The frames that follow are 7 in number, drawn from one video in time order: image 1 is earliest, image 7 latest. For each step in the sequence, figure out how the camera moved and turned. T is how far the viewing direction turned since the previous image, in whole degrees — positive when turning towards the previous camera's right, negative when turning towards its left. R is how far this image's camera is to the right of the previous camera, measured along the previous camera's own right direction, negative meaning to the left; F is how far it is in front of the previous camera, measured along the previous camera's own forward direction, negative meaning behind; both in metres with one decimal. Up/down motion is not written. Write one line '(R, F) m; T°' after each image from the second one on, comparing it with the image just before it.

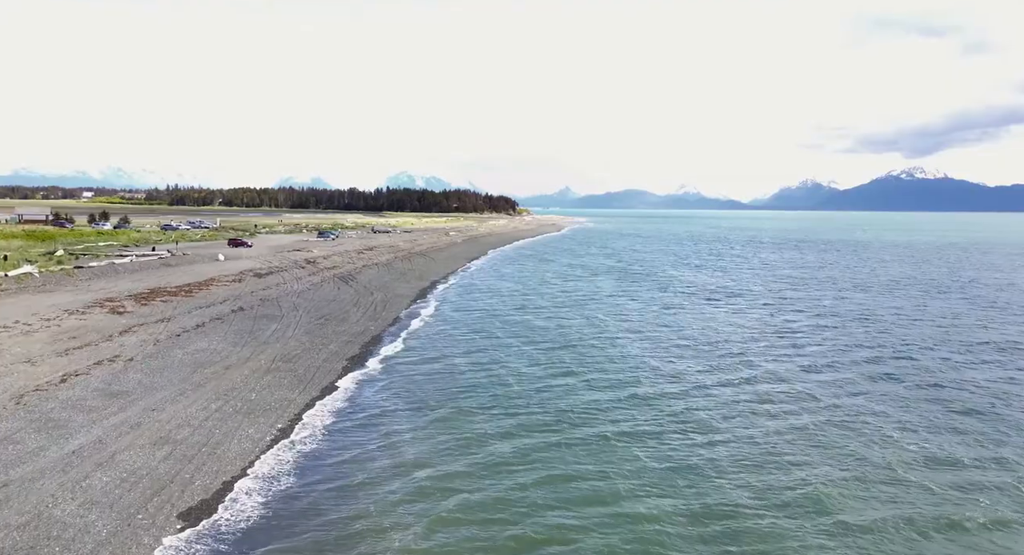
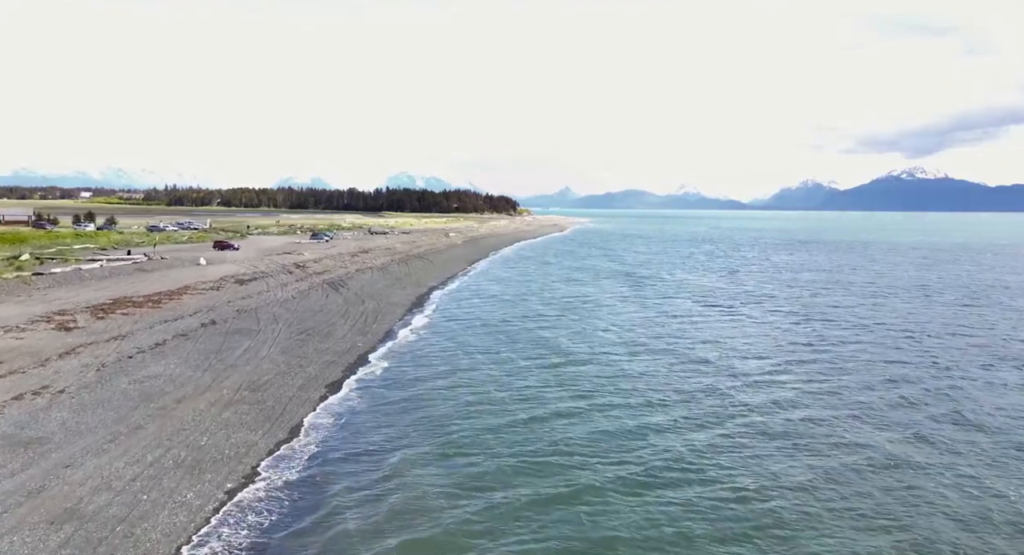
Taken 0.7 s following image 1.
(-0.2, +2.9) m; 0°
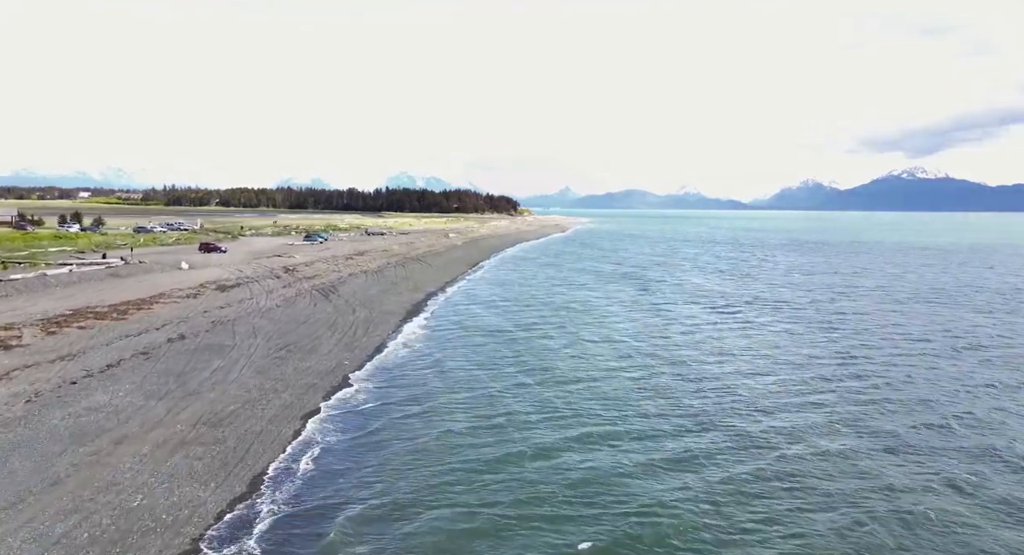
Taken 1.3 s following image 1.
(-0.2, +2.6) m; 0°
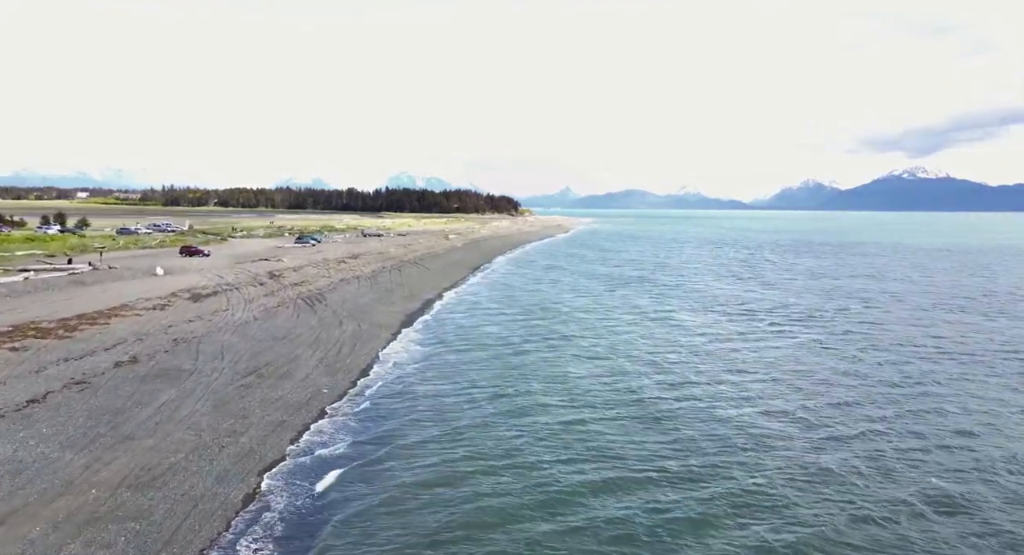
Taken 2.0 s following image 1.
(-0.2, +3.1) m; 0°
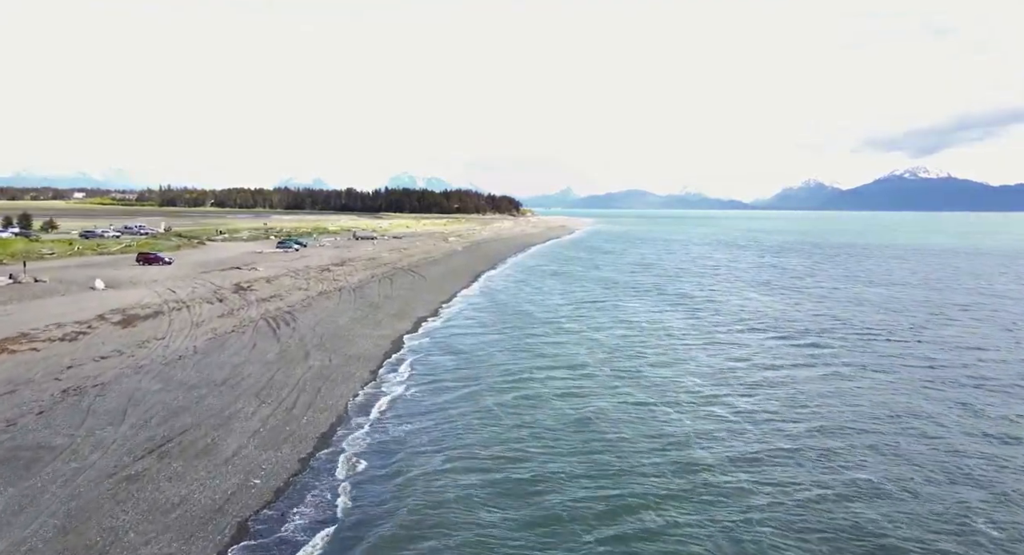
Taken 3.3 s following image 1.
(-0.4, +5.7) m; 0°
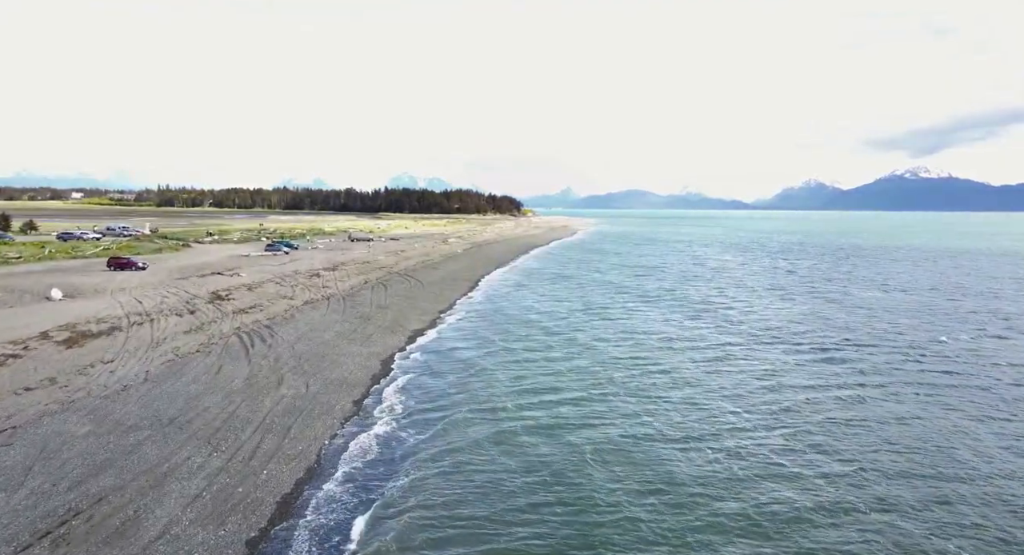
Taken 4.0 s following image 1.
(-0.2, +3.1) m; 0°
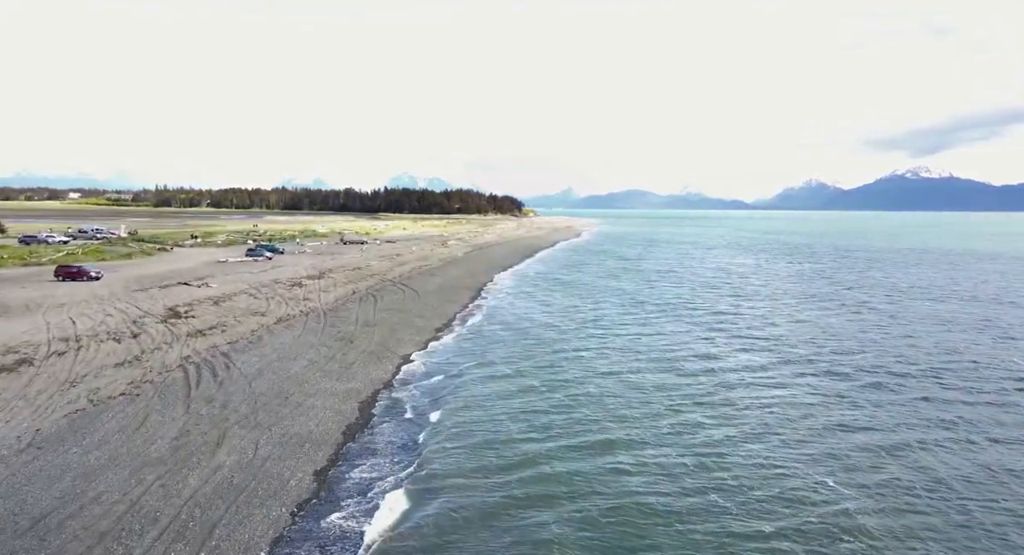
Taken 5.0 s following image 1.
(-0.4, +4.4) m; 0°
